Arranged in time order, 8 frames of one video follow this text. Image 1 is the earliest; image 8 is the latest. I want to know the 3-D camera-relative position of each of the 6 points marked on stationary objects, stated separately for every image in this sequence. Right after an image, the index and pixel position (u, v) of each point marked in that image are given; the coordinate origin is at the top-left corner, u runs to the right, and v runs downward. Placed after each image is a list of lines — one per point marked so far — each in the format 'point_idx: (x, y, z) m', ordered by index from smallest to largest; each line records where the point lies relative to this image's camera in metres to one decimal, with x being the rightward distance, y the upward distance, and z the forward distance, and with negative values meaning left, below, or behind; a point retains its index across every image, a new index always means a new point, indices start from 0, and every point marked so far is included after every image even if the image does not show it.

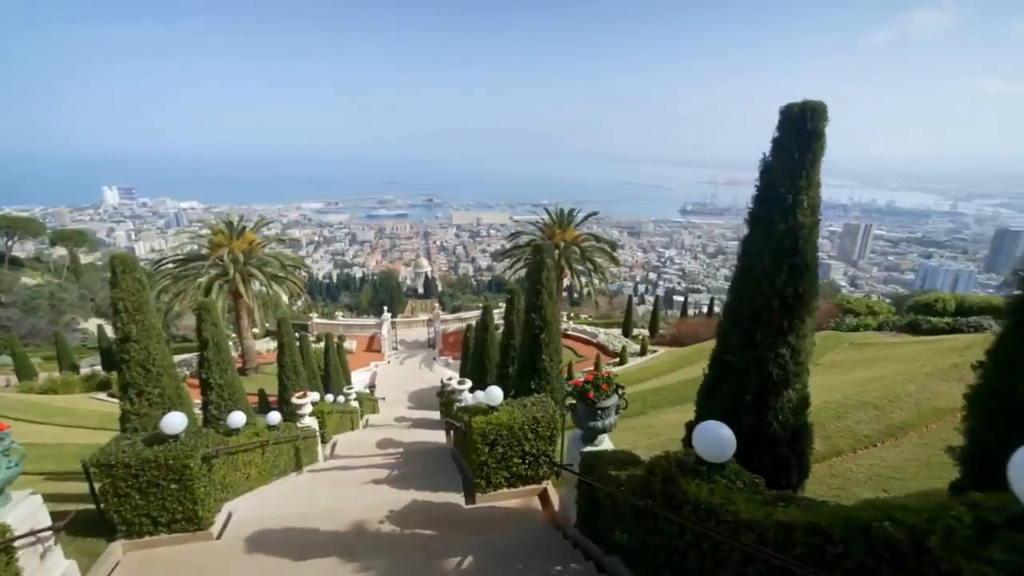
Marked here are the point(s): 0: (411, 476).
0: (-1.4, -2.7, +6.8) m
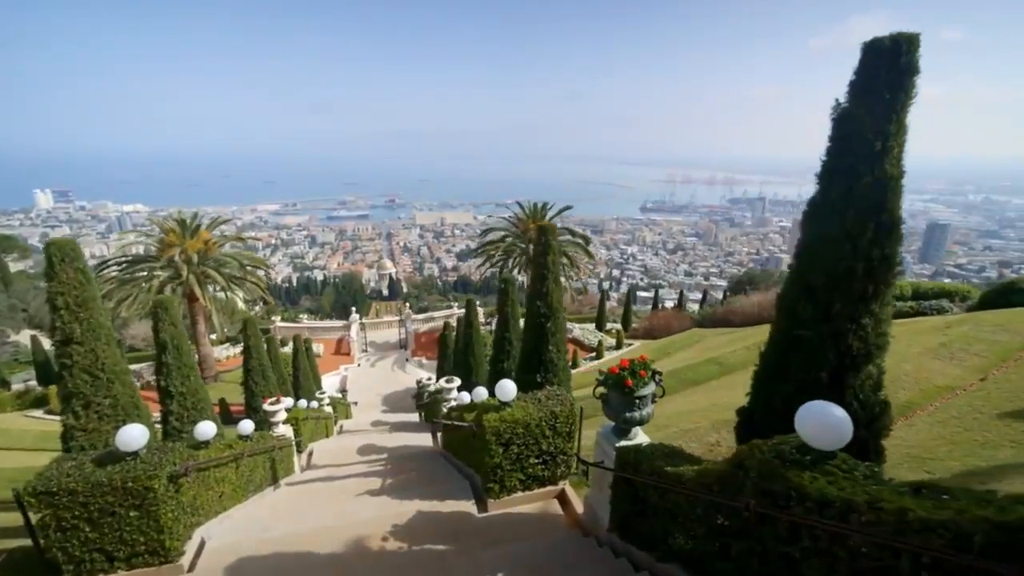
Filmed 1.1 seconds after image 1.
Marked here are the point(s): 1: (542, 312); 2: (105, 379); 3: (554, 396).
0: (-1.3, -2.5, +6.1) m
1: (+0.4, -0.3, +6.4) m
2: (-4.5, -1.0, +5.3) m
3: (+0.5, -1.2, +5.4) m
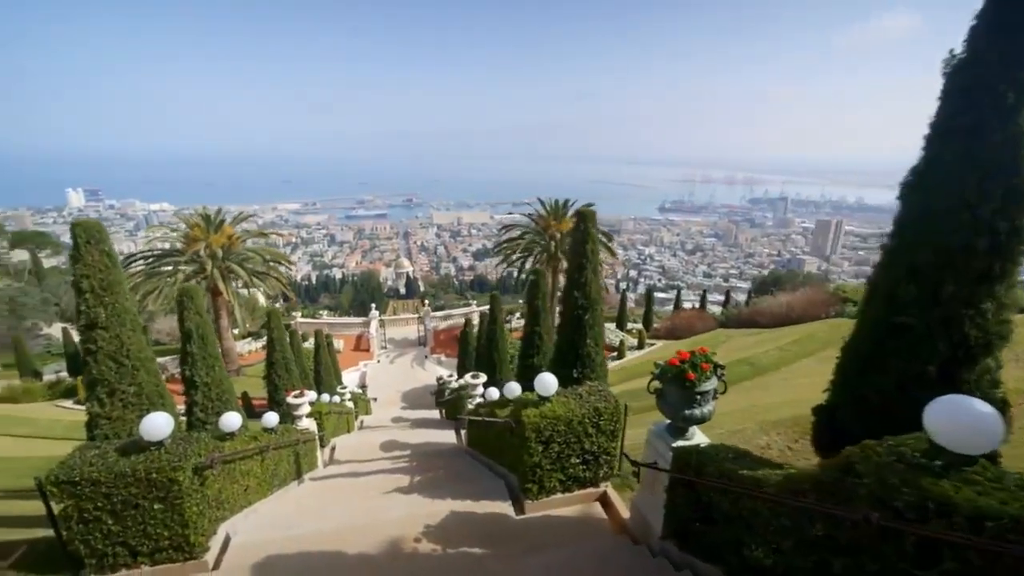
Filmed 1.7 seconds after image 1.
0: (-0.9, -2.4, +5.8) m
1: (+0.9, -0.2, +6.1) m
2: (-4.1, -0.8, +5.1) m
3: (+0.9, -1.1, +5.1) m
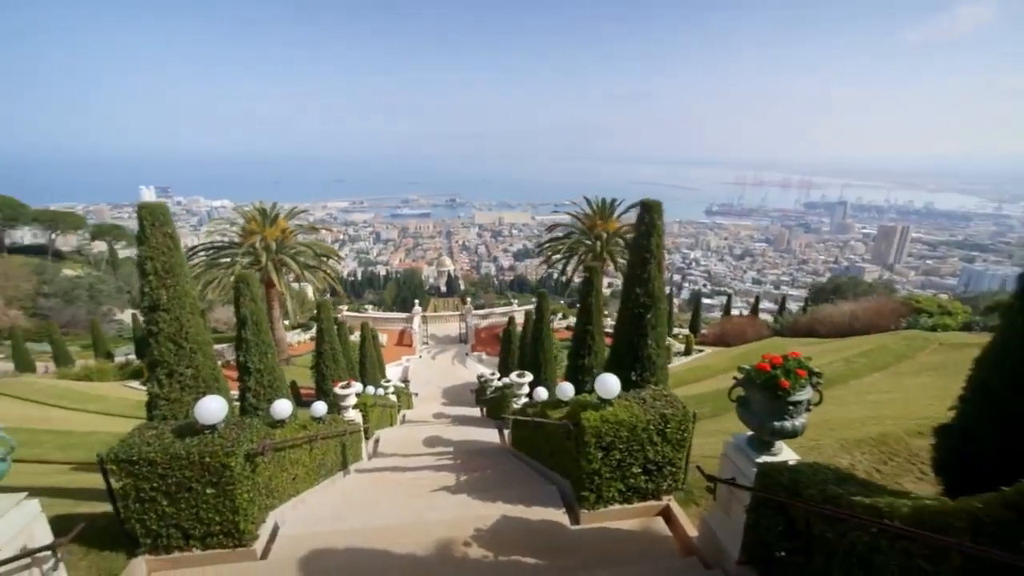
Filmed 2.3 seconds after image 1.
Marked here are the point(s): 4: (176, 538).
0: (-0.3, -2.3, +5.6) m
1: (+1.5, -0.2, +5.7) m
2: (-3.5, -0.7, +5.1) m
3: (+1.5, -1.1, +4.7) m
4: (-2.8, -2.1, +4.0) m
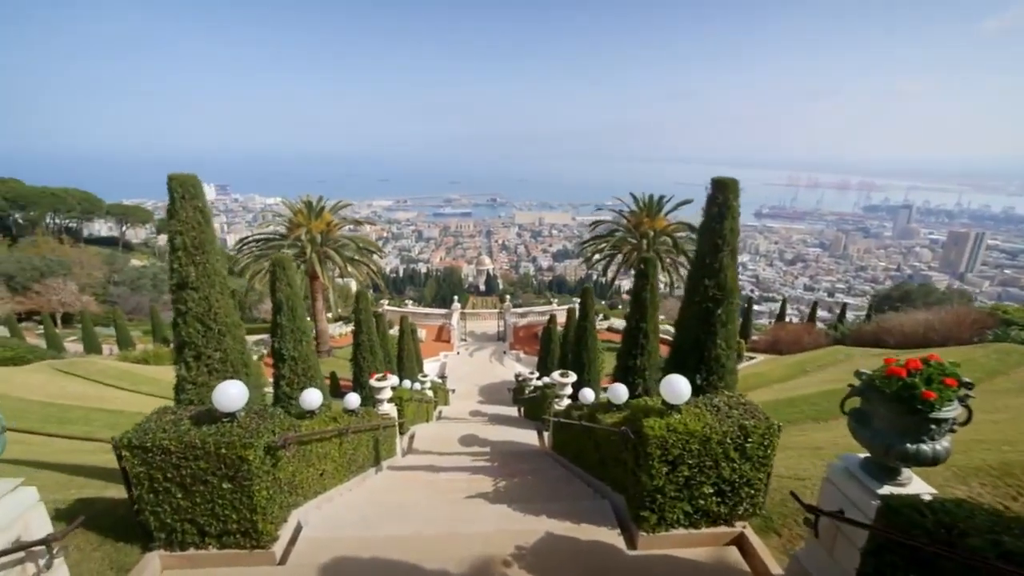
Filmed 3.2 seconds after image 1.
0: (+0.2, -2.2, +5.1) m
1: (+2.1, -0.1, +5.0) m
2: (-3.0, -0.4, +4.8) m
3: (+1.9, -1.0, +4.0) m
4: (-2.5, -1.9, +3.6) m
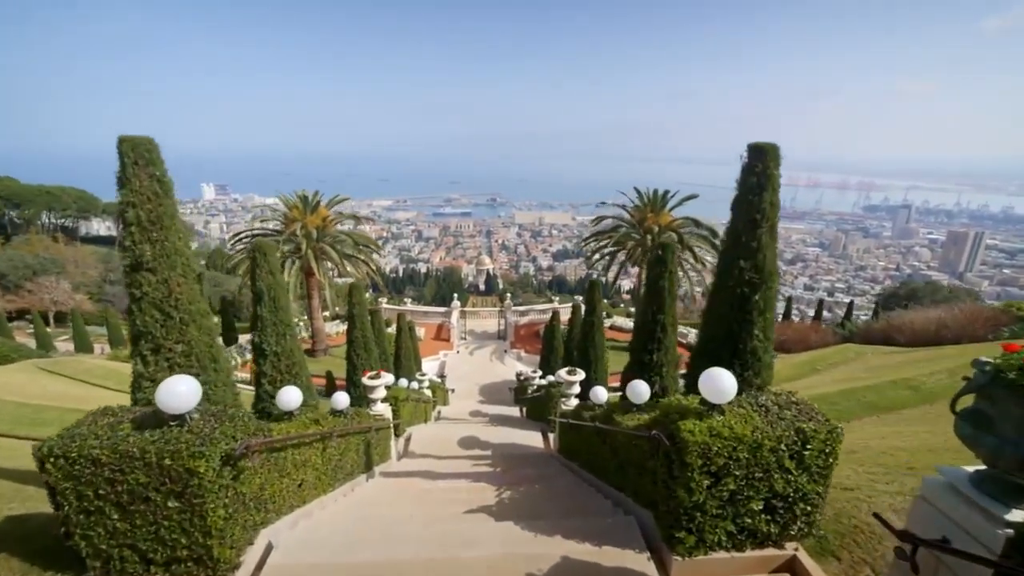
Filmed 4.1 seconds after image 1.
0: (+0.2, -2.0, +4.4) m
1: (+2.1, +0.1, +4.4) m
2: (-2.9, -0.3, +4.2) m
3: (+2.0, -0.8, +3.3) m
4: (-2.4, -1.7, +3.0) m
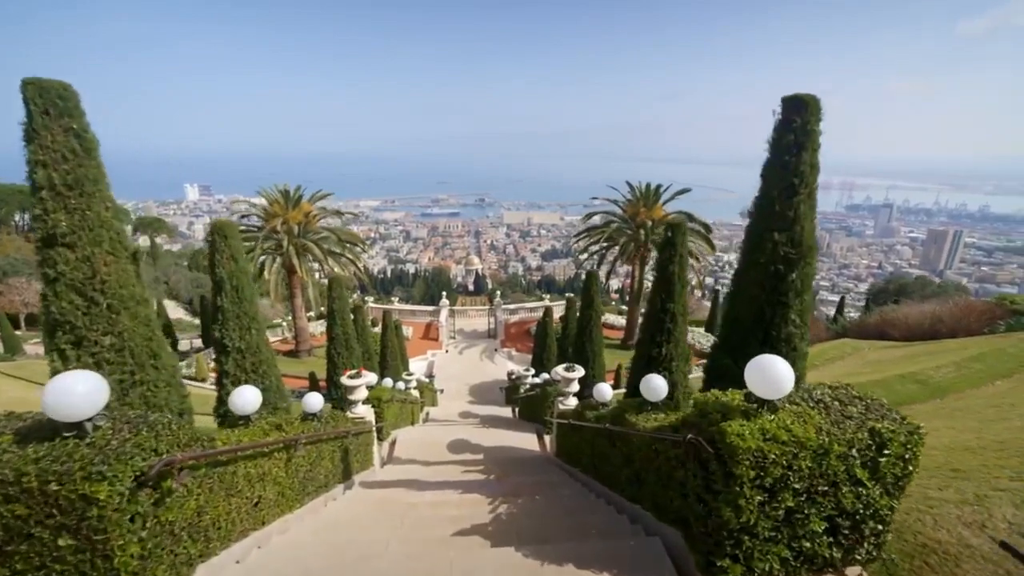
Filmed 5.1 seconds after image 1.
0: (+0.2, -1.8, +3.8) m
1: (+2.1, +0.3, +3.7) m
2: (-3.0, -0.1, +3.5) m
3: (+2.0, -0.6, +2.7) m
4: (-2.4, -1.6, +2.3) m
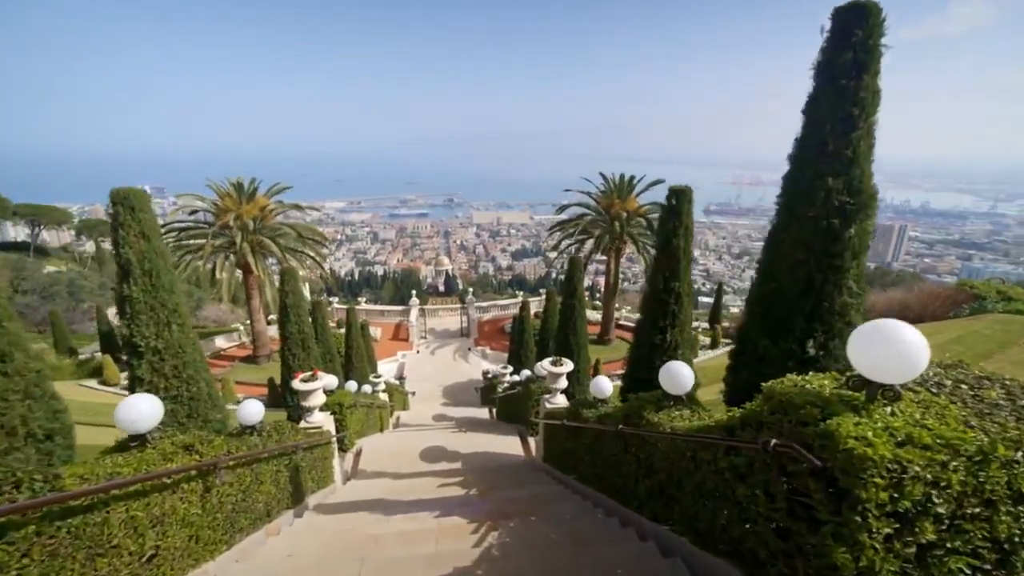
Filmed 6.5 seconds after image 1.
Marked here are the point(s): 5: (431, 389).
0: (+0.2, -1.6, +2.9) m
1: (+2.0, +0.5, +3.0) m
2: (-3.0, 0.0, +2.4) m
3: (+2.0, -0.4, +2.0) m
4: (-2.3, -1.4, +1.2) m
5: (-3.1, -3.8, +17.9) m
